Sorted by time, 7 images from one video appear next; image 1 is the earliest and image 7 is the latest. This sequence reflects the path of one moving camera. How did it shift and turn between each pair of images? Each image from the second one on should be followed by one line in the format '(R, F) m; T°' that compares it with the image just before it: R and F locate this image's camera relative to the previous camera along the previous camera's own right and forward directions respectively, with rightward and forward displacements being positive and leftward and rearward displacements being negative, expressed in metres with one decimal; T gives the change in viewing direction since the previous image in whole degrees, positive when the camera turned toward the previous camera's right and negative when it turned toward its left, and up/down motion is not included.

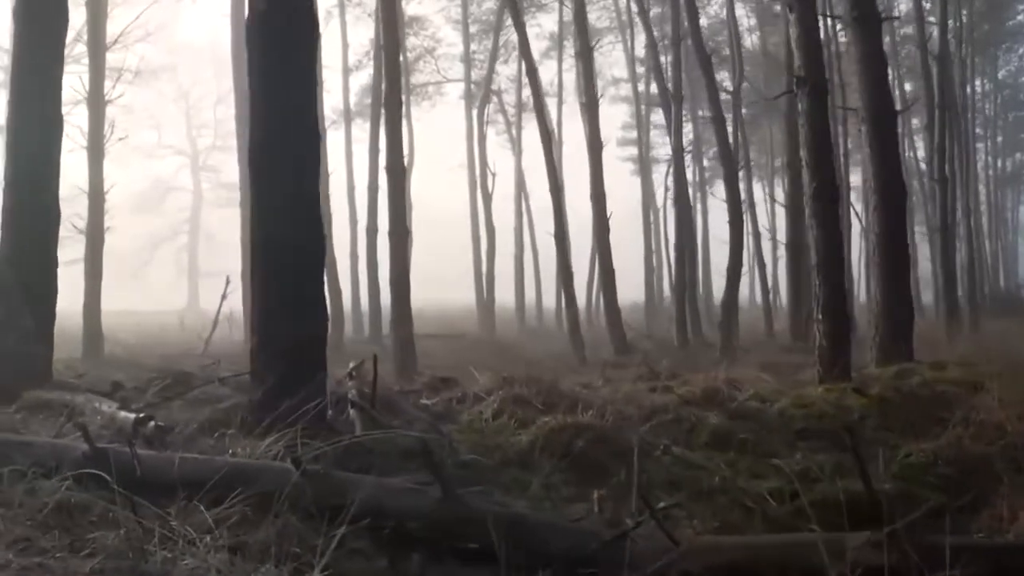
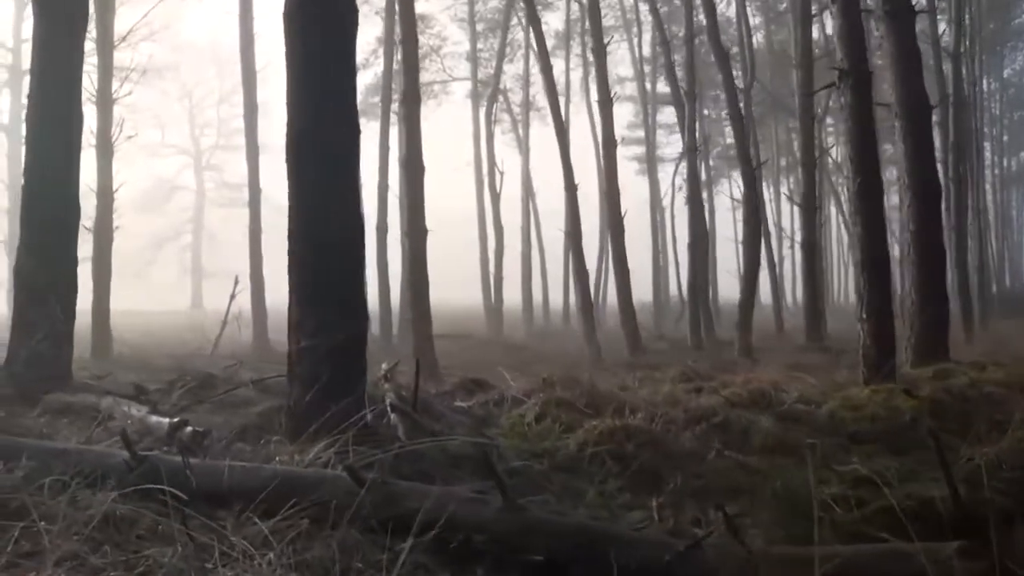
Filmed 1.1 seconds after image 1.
(-0.3, +0.3) m; 0°
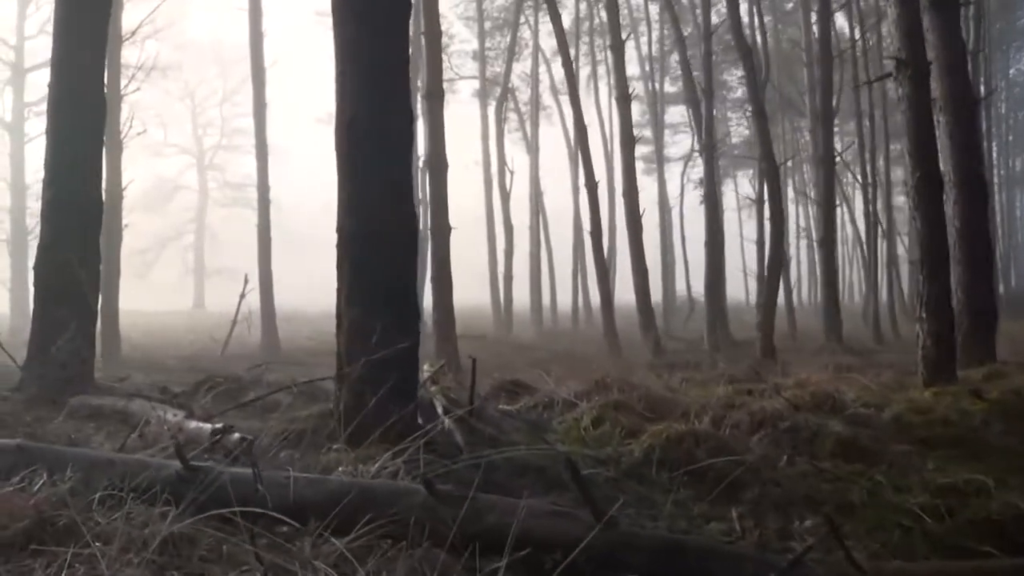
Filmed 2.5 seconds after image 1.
(-0.4, +0.4) m; 0°
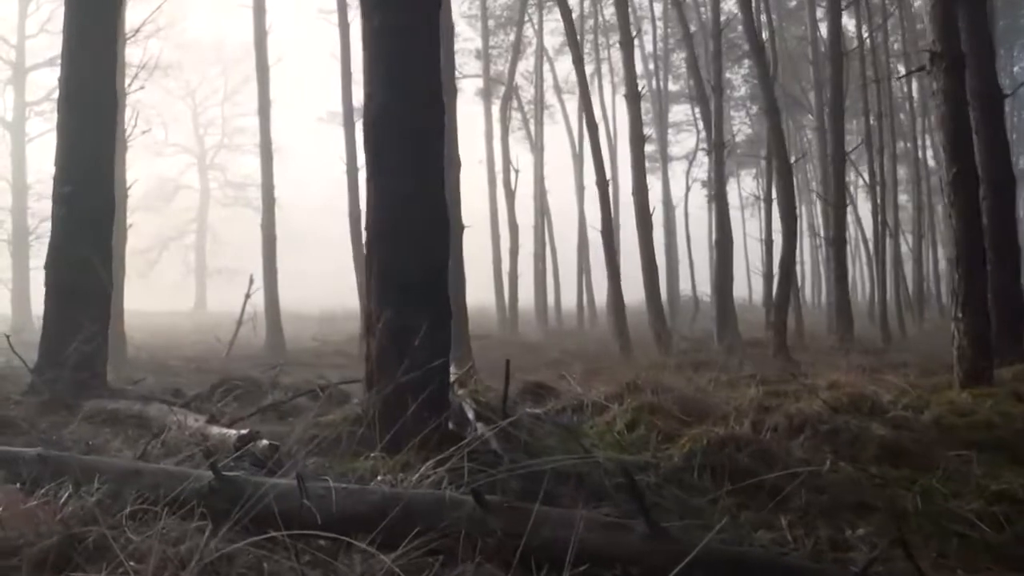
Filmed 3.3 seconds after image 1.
(-0.2, +0.2) m; 0°
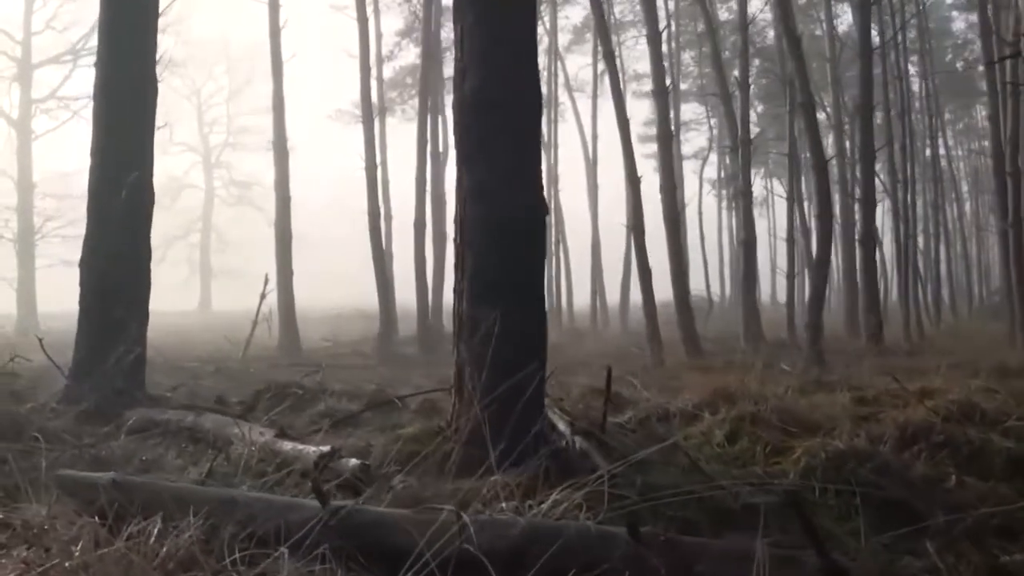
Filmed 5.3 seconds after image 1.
(-0.6, +0.6) m; 0°
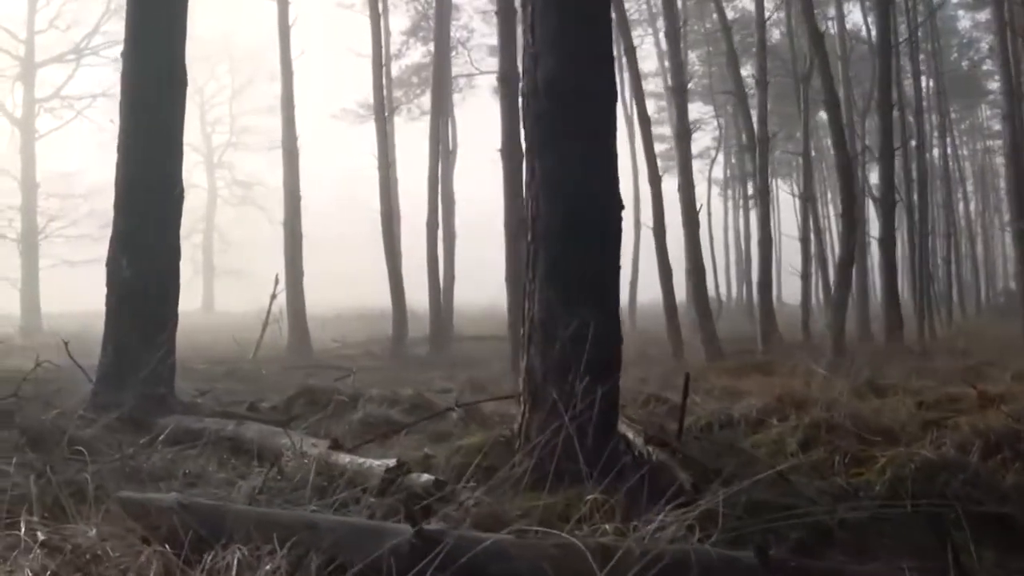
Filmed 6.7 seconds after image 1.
(-0.4, +0.3) m; 0°
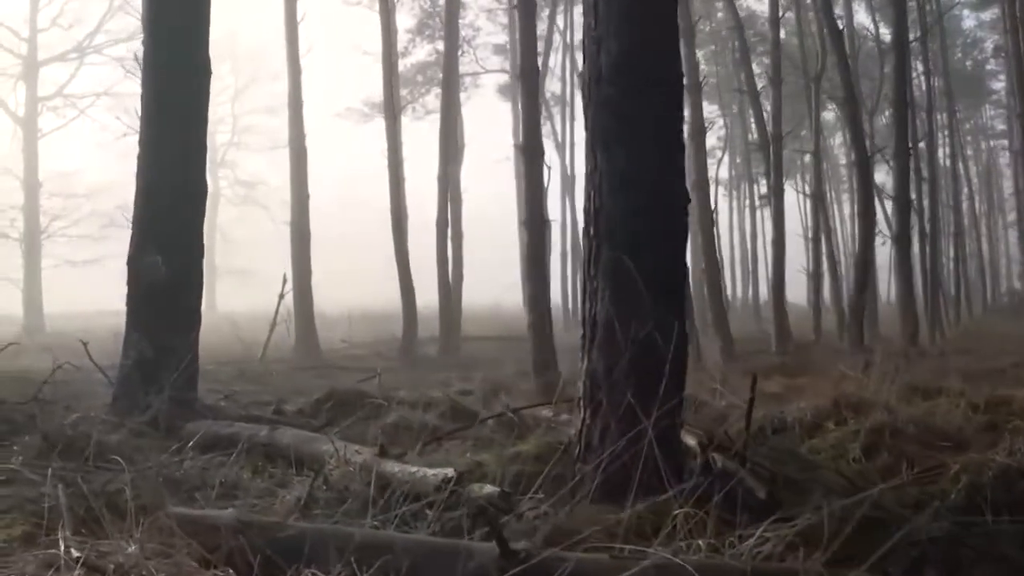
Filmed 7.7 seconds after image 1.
(-0.3, +0.3) m; 0°
